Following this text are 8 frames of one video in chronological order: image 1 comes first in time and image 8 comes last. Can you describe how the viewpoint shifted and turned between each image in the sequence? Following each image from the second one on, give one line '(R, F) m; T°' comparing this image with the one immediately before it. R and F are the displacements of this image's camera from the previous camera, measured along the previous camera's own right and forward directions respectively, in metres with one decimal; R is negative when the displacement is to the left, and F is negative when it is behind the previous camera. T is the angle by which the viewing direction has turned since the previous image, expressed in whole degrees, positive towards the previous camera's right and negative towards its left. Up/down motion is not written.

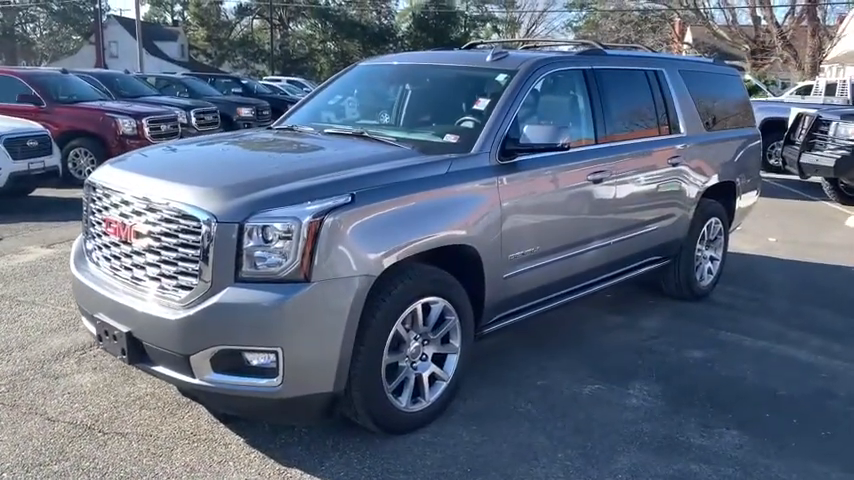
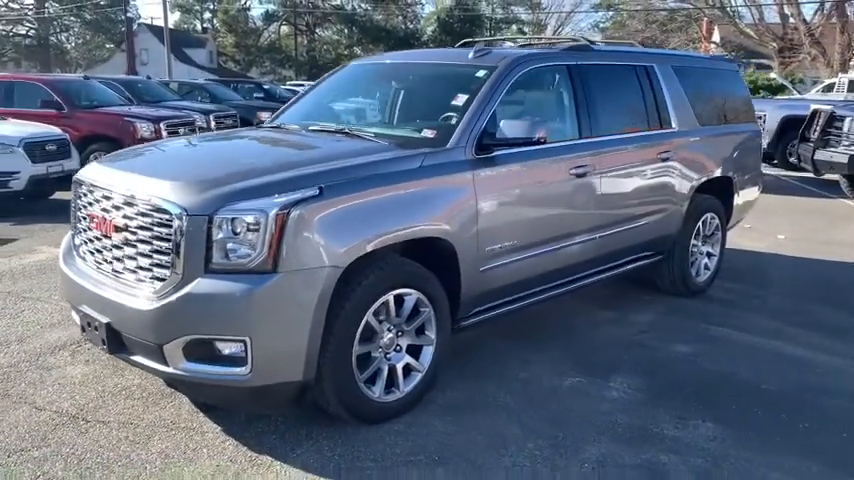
(+0.3, -0.1) m; -2°
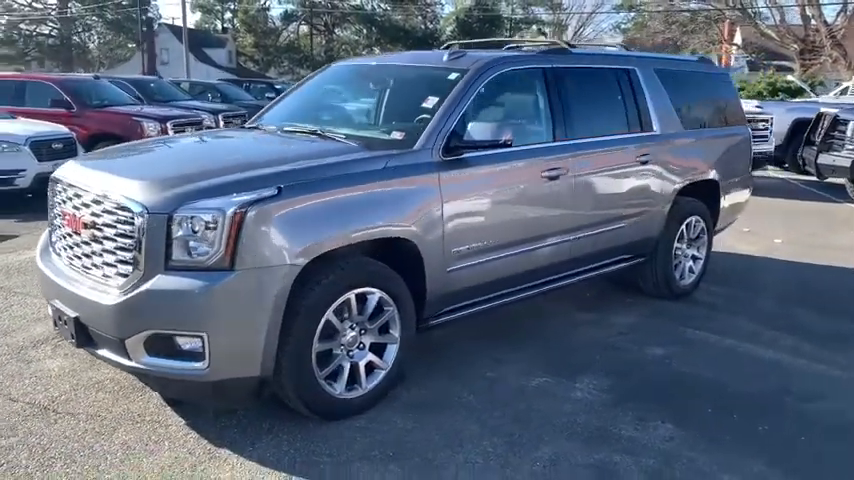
(+0.3, -0.1) m; -1°
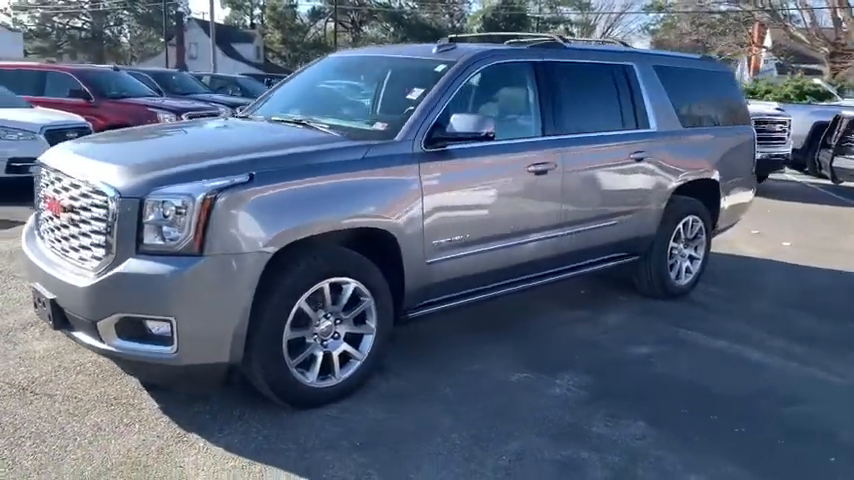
(+0.3, 0.0) m; -2°
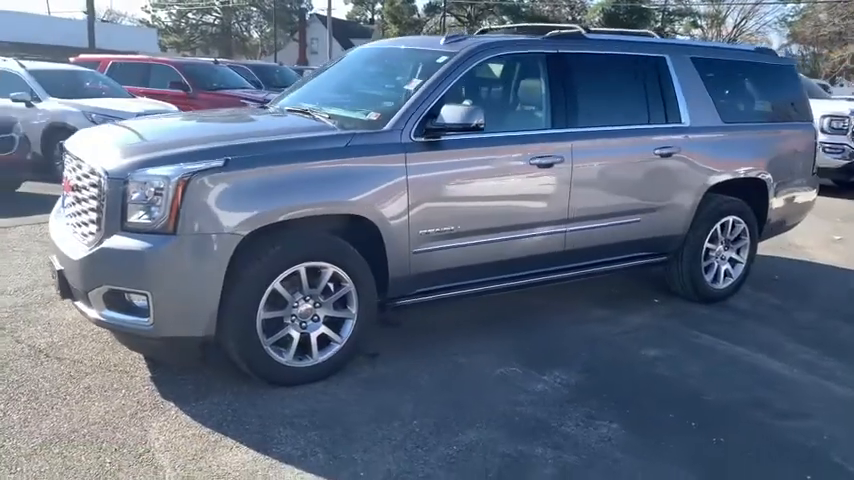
(+0.8, 0.0) m; -9°
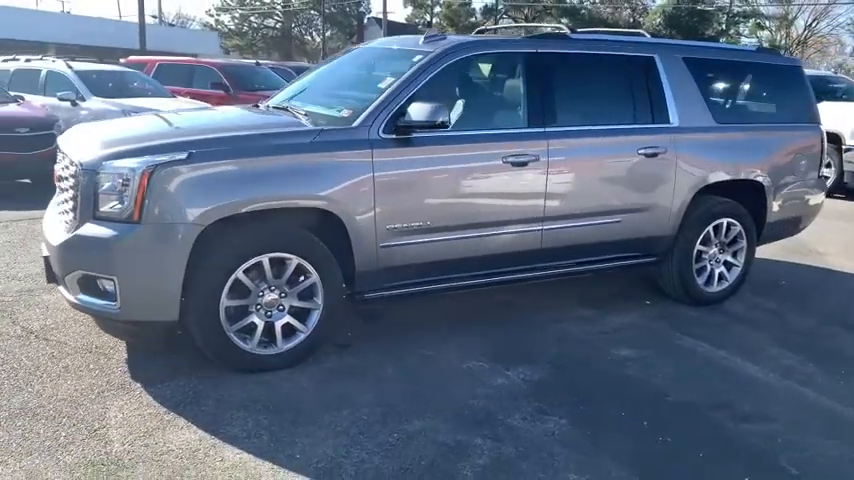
(+0.6, -0.1) m; -4°
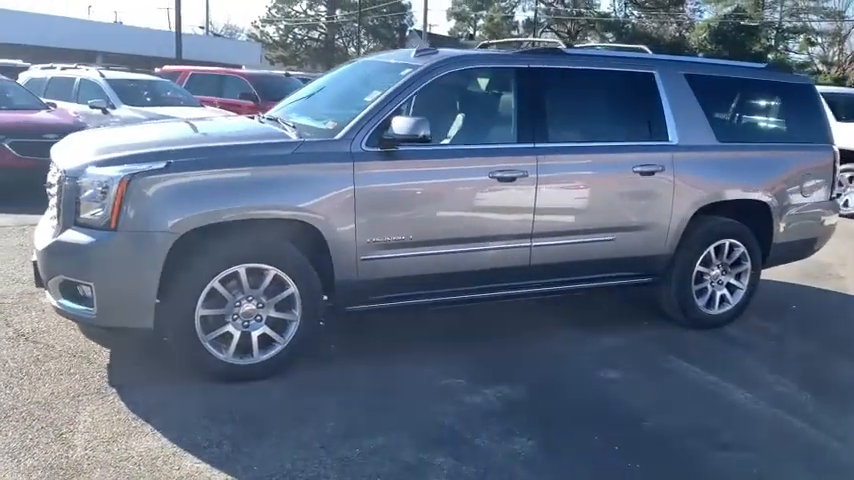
(+0.4, 0.0) m; -3°
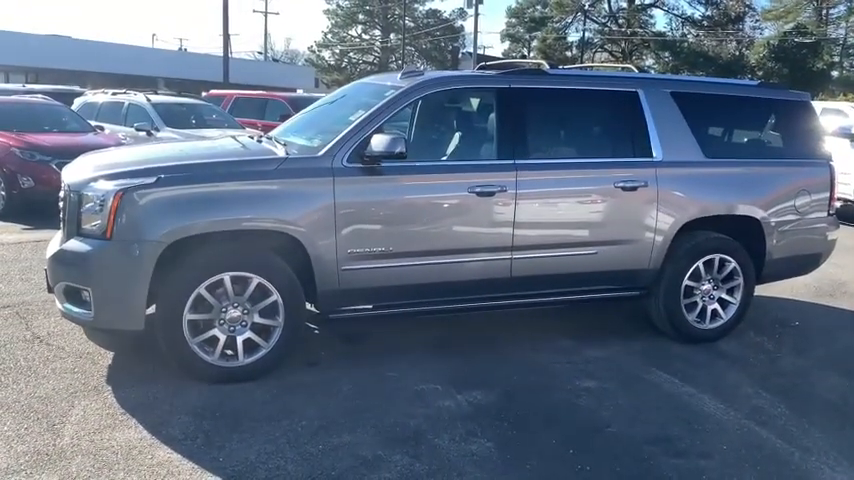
(+0.6, -0.2) m; -4°
